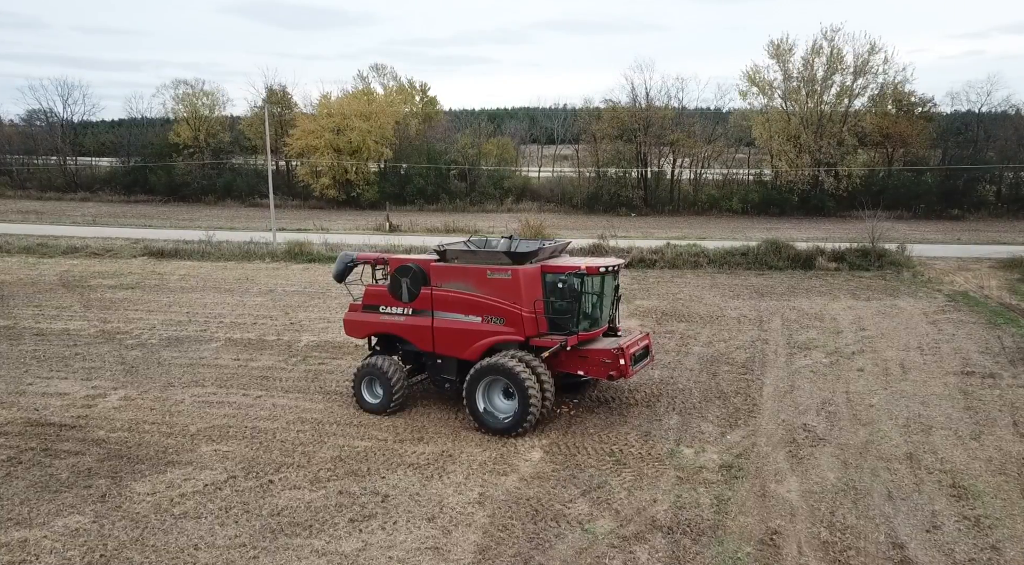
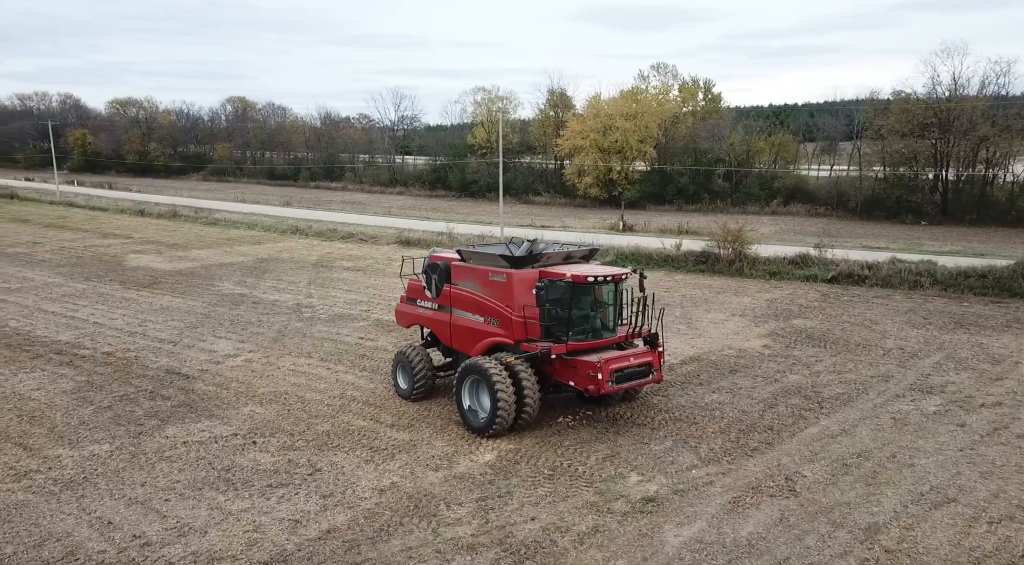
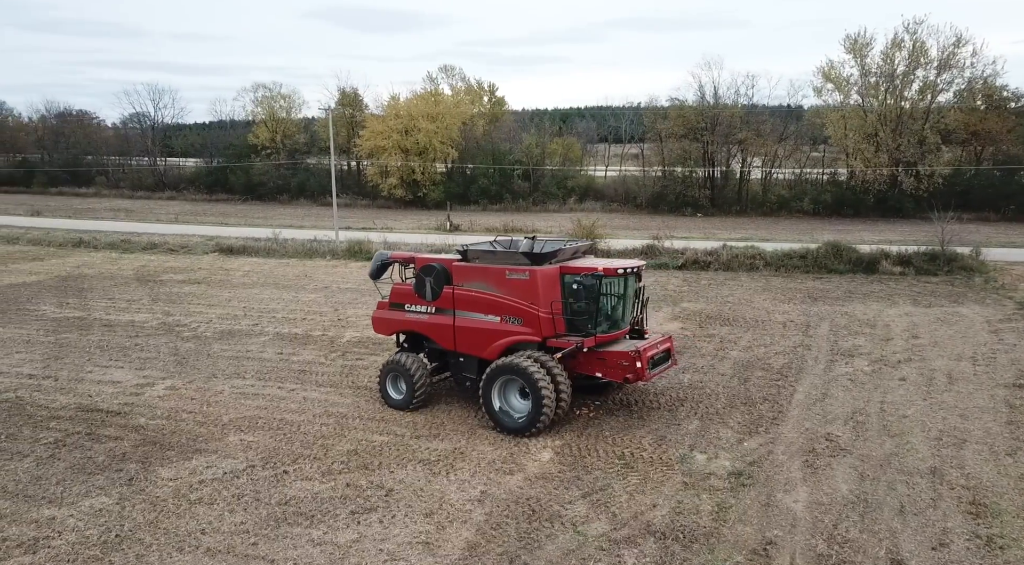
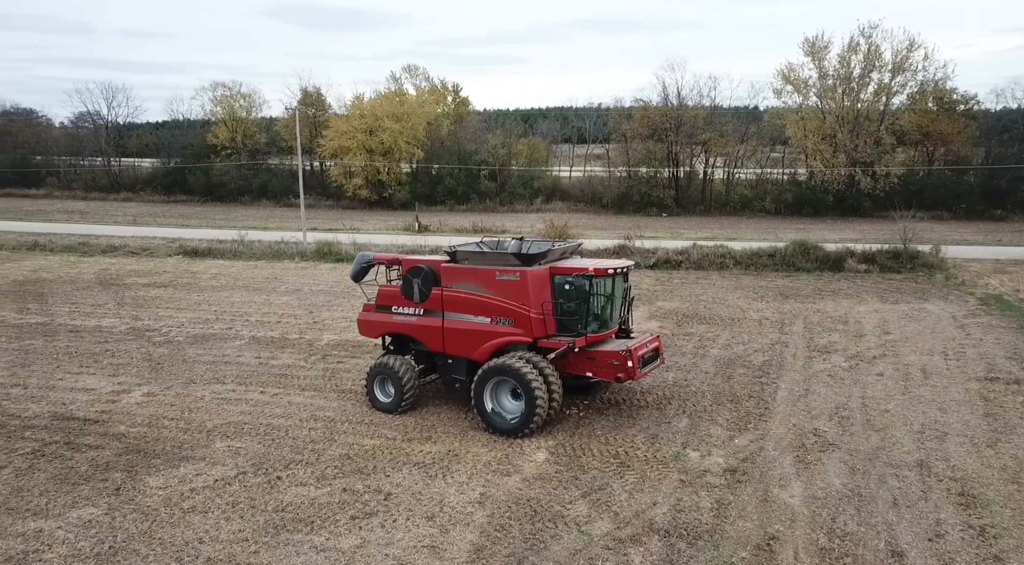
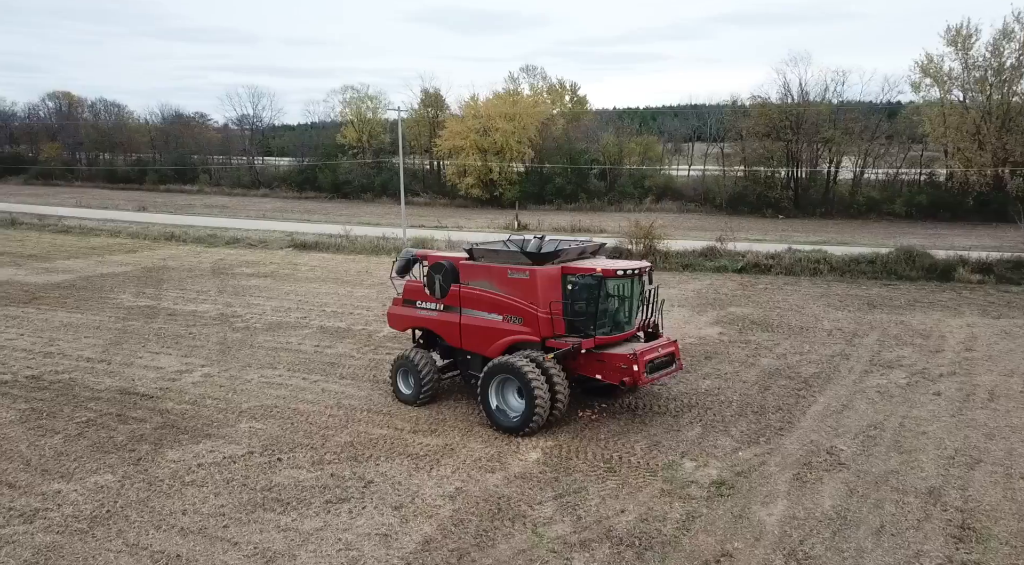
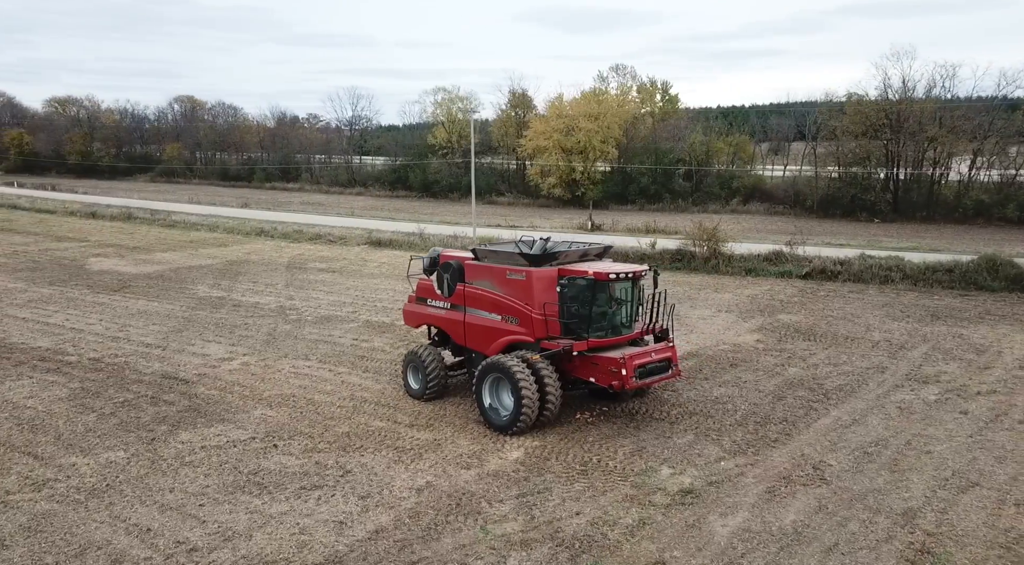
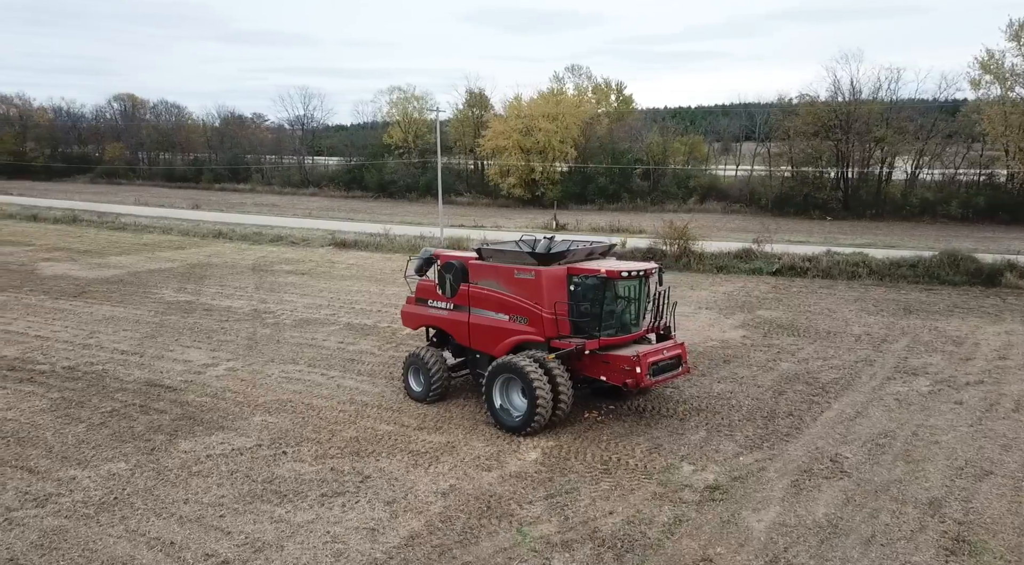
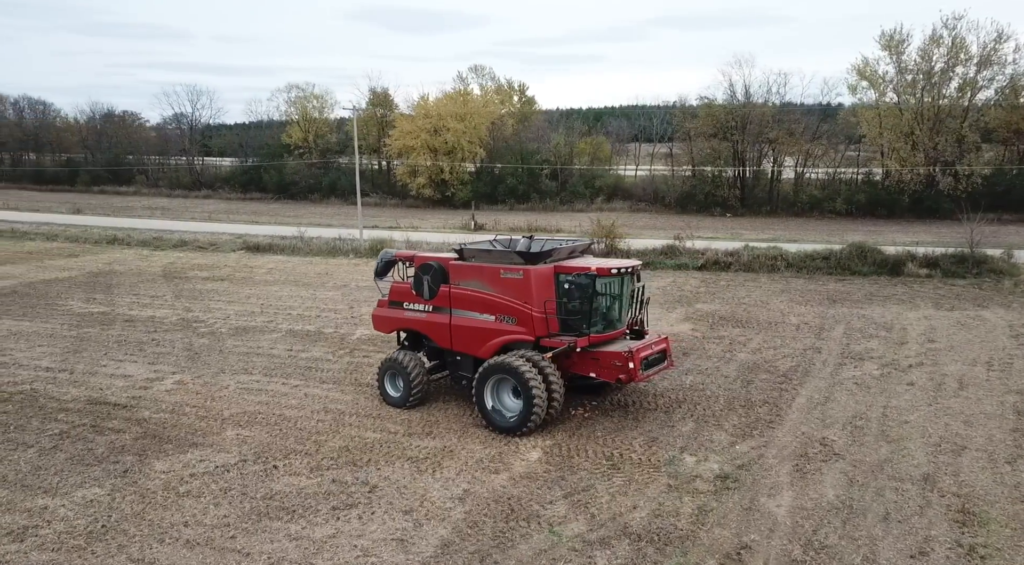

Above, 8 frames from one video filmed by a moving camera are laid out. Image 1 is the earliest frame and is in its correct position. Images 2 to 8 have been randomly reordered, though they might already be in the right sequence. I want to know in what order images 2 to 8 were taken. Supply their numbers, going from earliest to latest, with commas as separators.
4, 3, 8, 5, 7, 6, 2
